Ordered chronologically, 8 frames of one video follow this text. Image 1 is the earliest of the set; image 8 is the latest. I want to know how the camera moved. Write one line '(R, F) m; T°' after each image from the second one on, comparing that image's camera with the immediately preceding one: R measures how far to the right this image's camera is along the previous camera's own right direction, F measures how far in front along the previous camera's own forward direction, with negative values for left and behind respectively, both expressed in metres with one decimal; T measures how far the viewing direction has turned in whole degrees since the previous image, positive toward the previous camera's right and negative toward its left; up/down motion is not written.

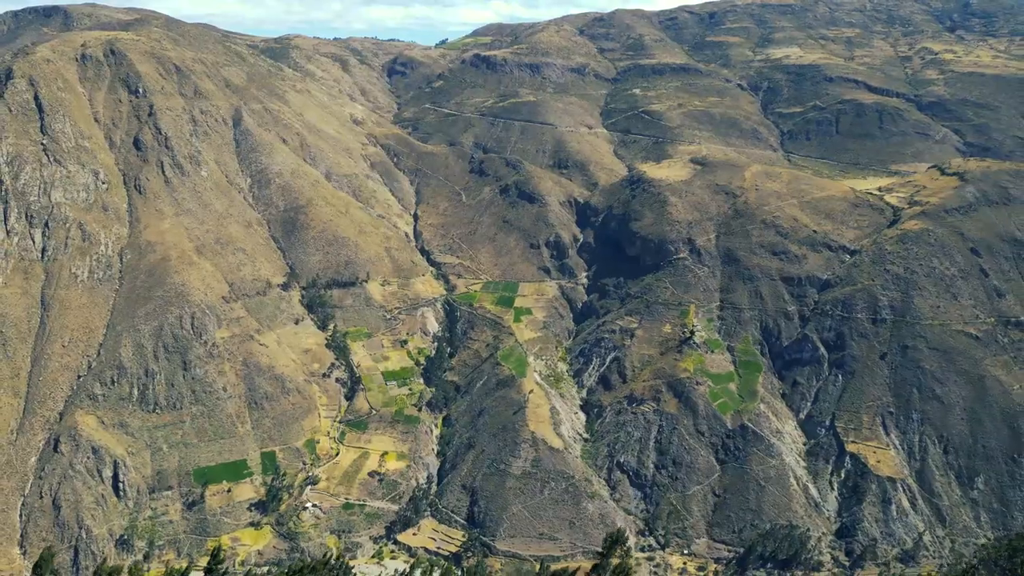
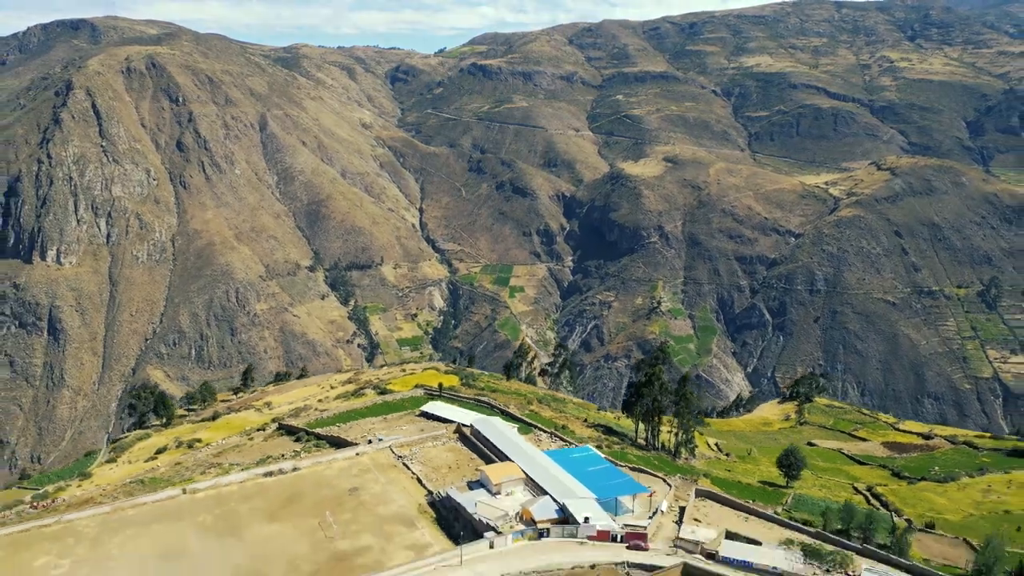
(+0.1, -20.0) m; 0°
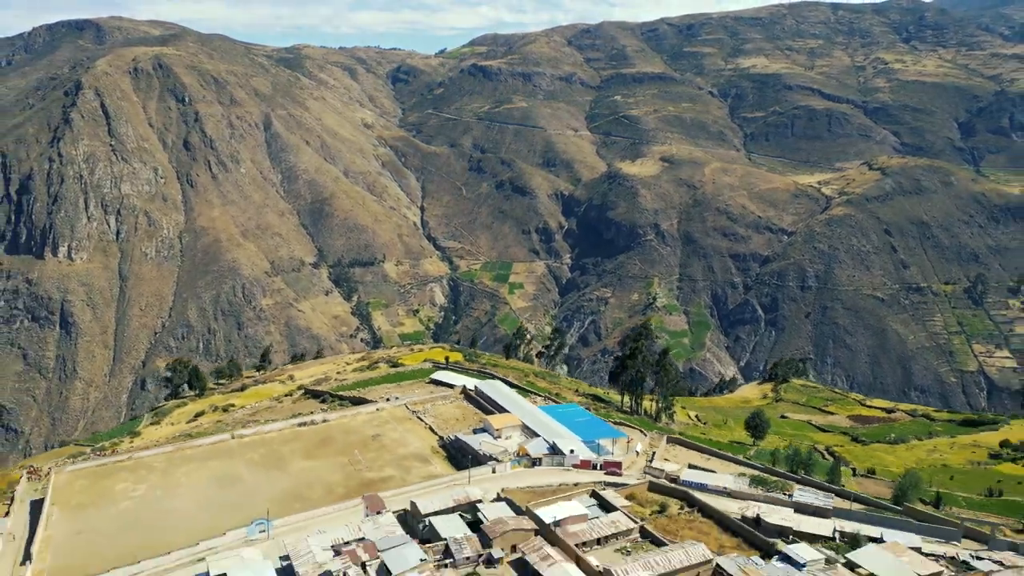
(0.0, -3.4) m; 0°
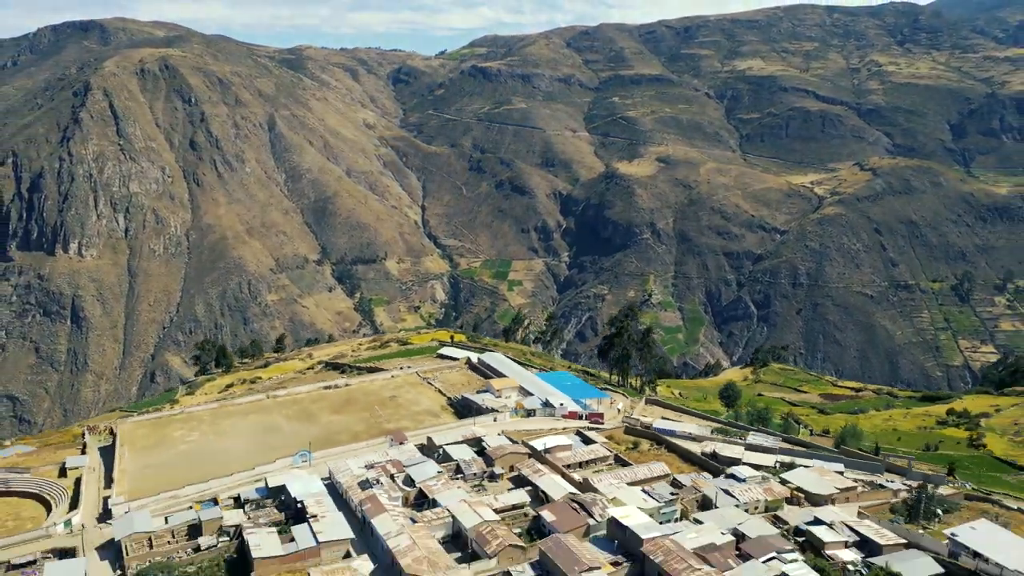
(0.0, -3.4) m; 0°
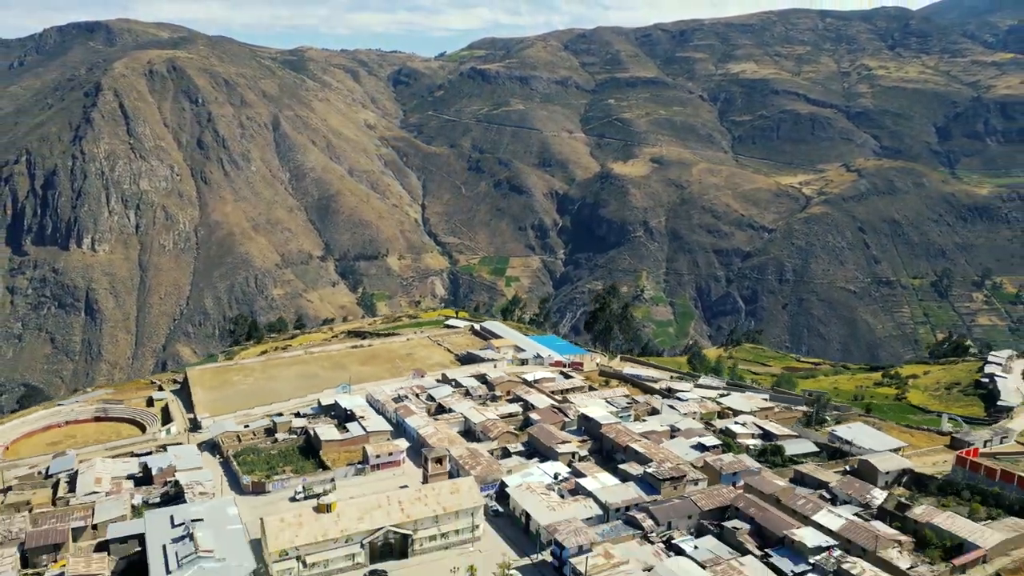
(0.0, -5.1) m; 0°
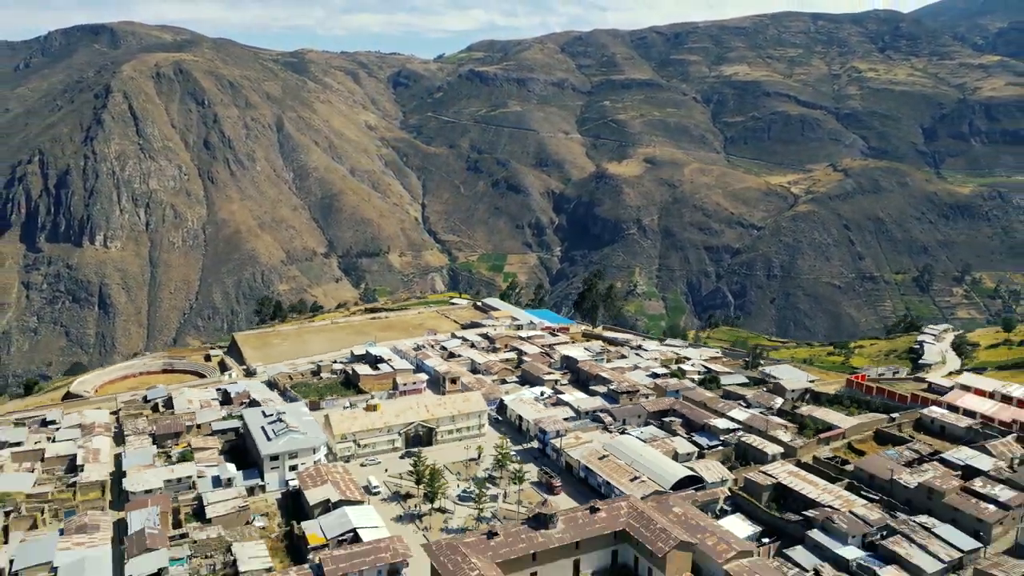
(0.0, -5.1) m; 0°
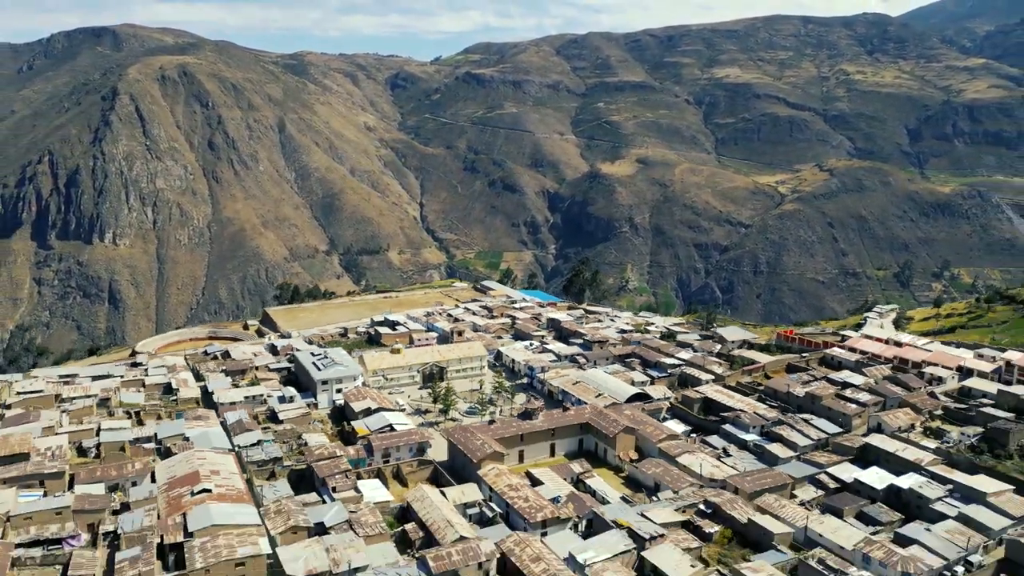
(+0.1, -5.1) m; 0°
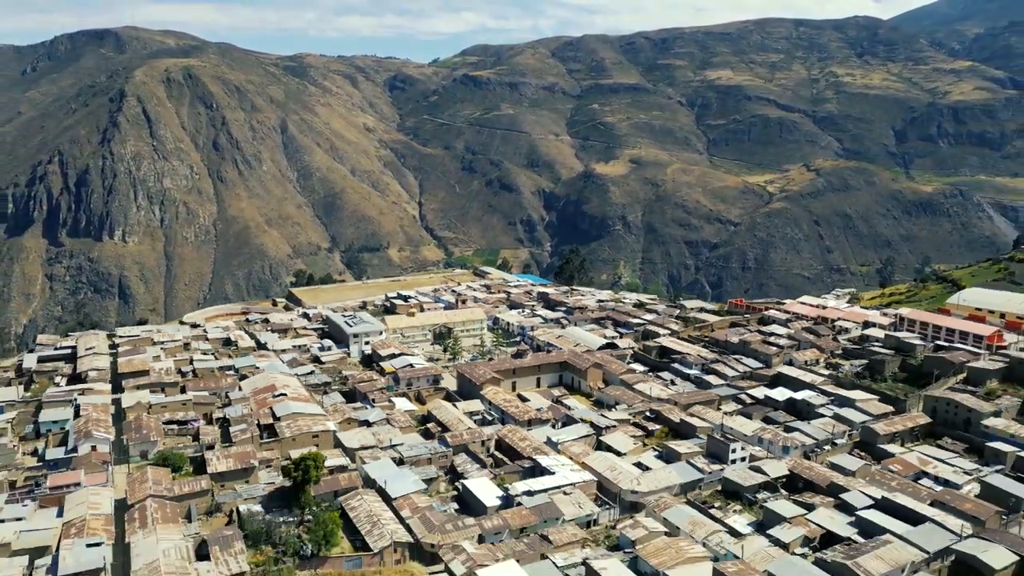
(+0.1, -5.1) m; 0°
